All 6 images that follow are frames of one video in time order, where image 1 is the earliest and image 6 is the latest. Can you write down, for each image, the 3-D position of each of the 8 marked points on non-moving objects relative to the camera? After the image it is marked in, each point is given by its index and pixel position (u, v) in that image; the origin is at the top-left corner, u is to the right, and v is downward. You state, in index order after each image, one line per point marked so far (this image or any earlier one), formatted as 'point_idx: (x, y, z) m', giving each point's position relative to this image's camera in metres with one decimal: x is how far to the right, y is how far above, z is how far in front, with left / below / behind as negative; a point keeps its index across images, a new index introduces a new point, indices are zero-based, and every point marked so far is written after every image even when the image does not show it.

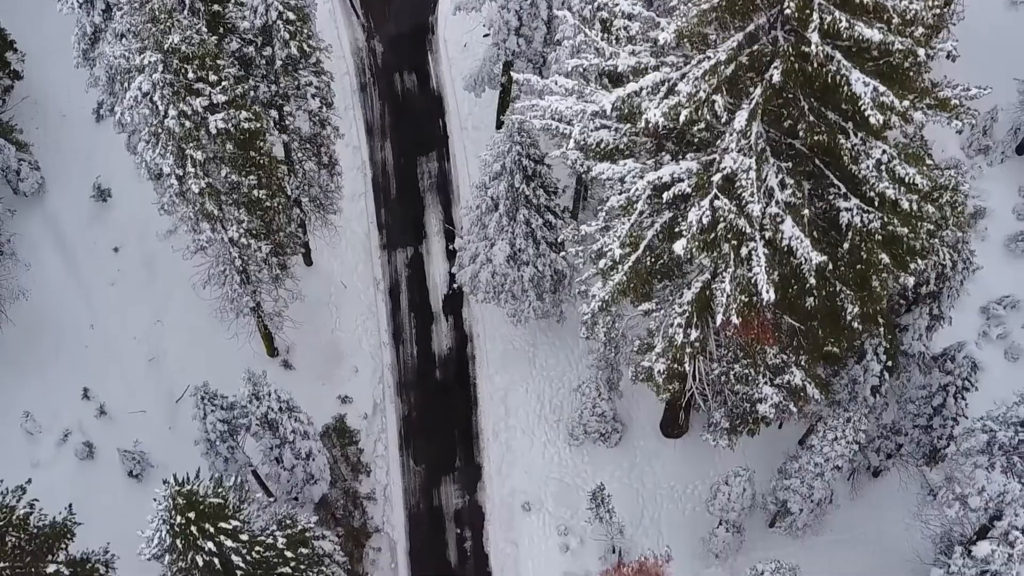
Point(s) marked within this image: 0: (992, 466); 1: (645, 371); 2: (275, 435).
0: (+11.4, -4.2, +17.4) m
1: (+3.3, -2.0, +17.9) m
2: (-6.4, -4.0, +19.6) m
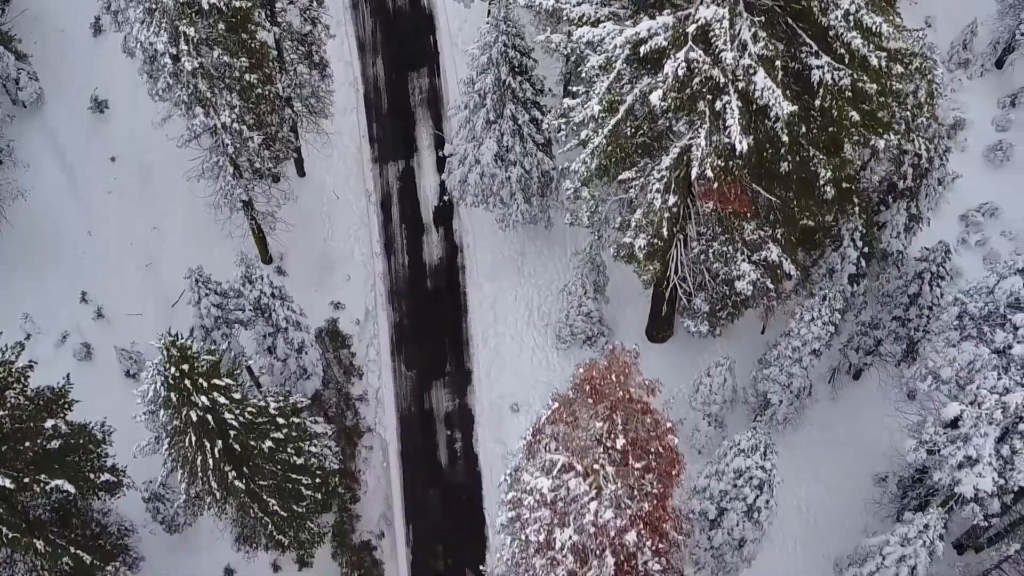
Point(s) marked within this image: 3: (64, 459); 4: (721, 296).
0: (+11.1, -1.2, +17.9) m
1: (+2.9, +1.0, +18.4) m
2: (-6.7, -0.9, +20.2) m
3: (-10.4, -3.9, +17.0) m
4: (+5.7, -0.2, +19.8) m
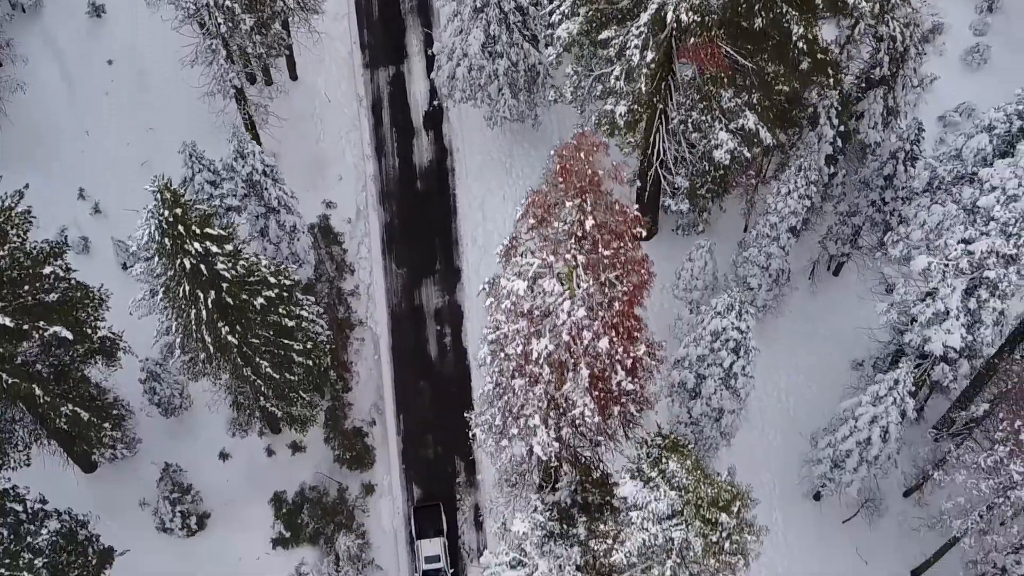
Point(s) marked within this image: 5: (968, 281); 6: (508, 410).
0: (+10.7, +2.2, +18.5) m
1: (+2.5, +4.4, +19.0) m
2: (-7.1, +2.5, +20.7) m
3: (-10.8, -0.6, +17.6) m
4: (+5.3, +3.2, +20.4) m
5: (+10.8, +0.2, +17.3) m
6: (-0.1, -2.5, +15.3) m
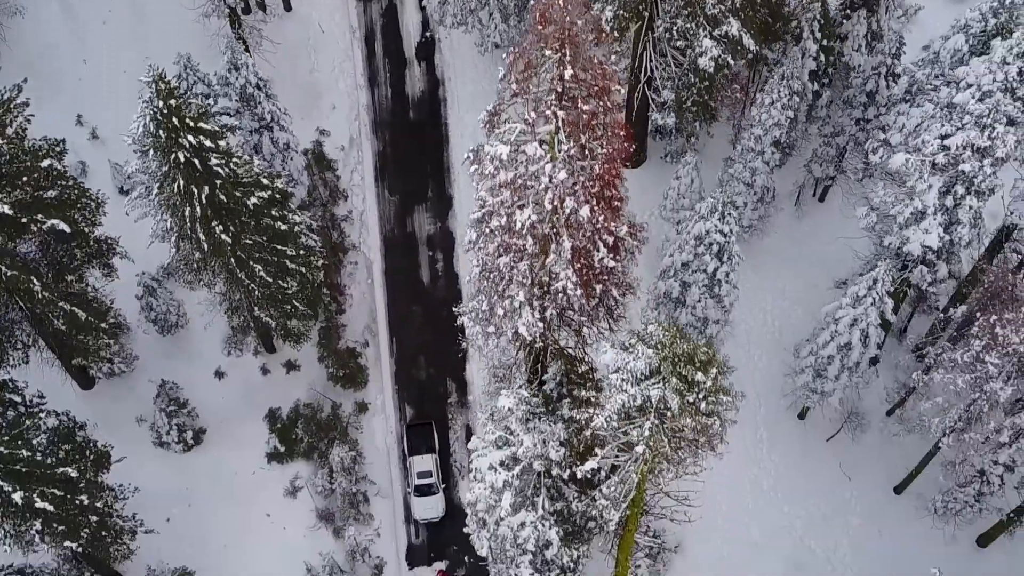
0: (+10.4, +4.7, +18.9) m
1: (+2.2, +6.9, +19.4) m
2: (-7.5, +5.0, +21.1) m
3: (-11.1, +1.9, +18.0) m
4: (+5.0, +5.8, +20.8) m
5: (+10.4, +2.7, +17.7) m
6: (-0.4, 0.0, +15.8) m
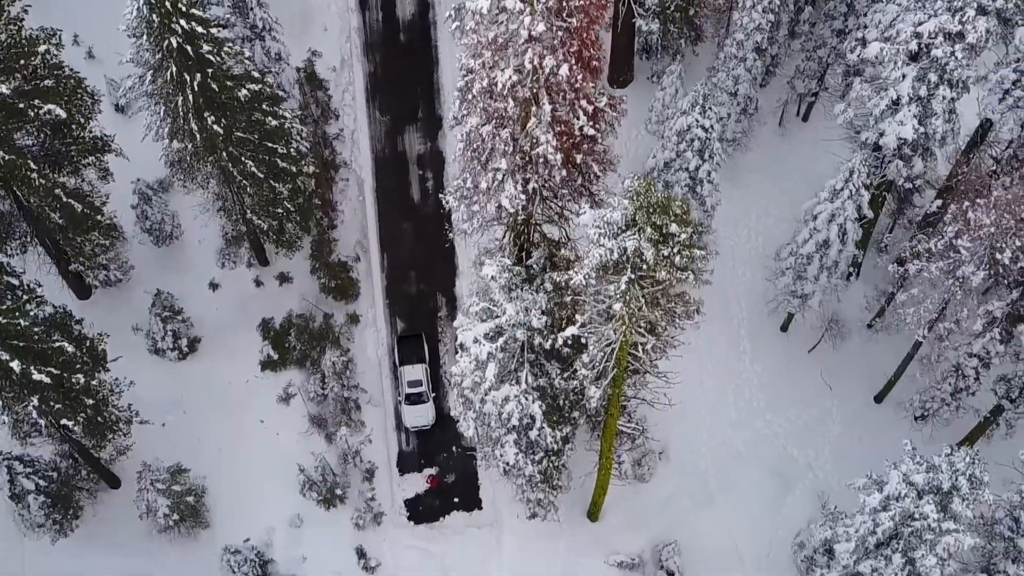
0: (+10.0, +7.6, +19.3) m
1: (+1.8, +9.8, +19.8) m
2: (-7.8, +7.8, +21.5) m
3: (-11.4, +4.8, +18.4) m
4: (+4.6, +8.6, +21.2) m
5: (+10.1, +5.5, +18.2) m
6: (-0.8, +2.8, +16.2) m
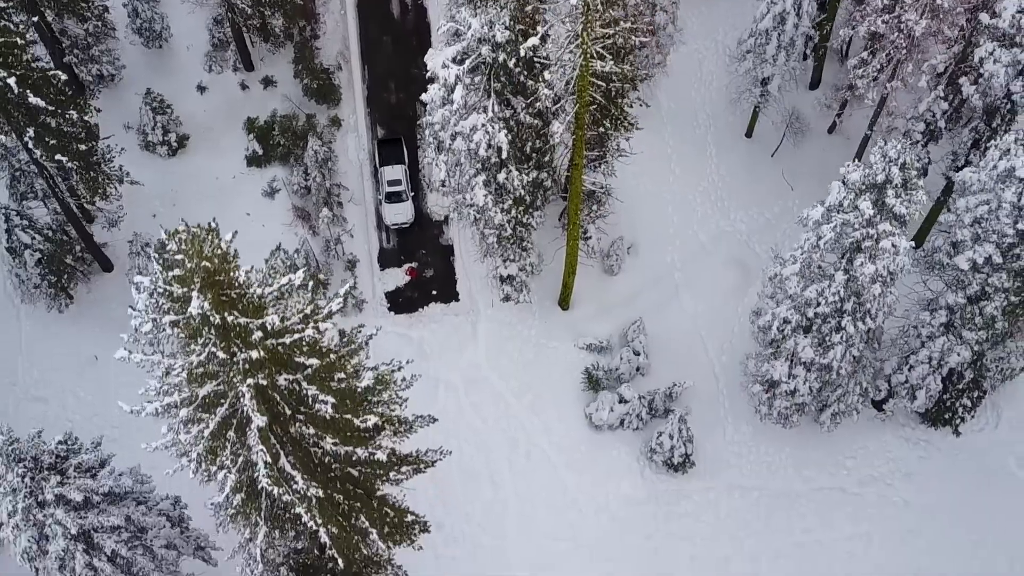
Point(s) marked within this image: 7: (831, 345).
0: (+9.1, +14.3, +20.3) m
1: (+1.0, +16.5, +20.7) m
2: (-8.7, +14.6, +22.4) m
3: (-12.3, +11.5, +19.4) m
4: (+3.7, +15.4, +22.2) m
5: (+9.2, +12.2, +19.2) m
6: (-1.6, +9.4, +17.2) m
7: (+8.5, -1.5, +19.4) m
